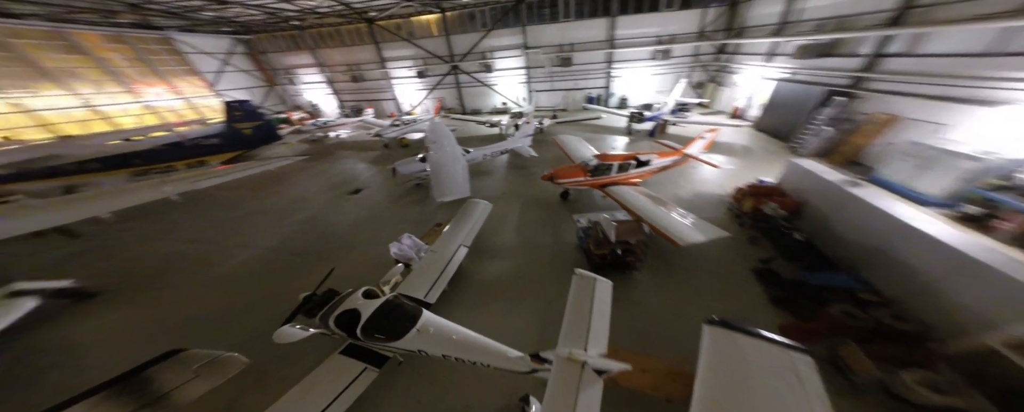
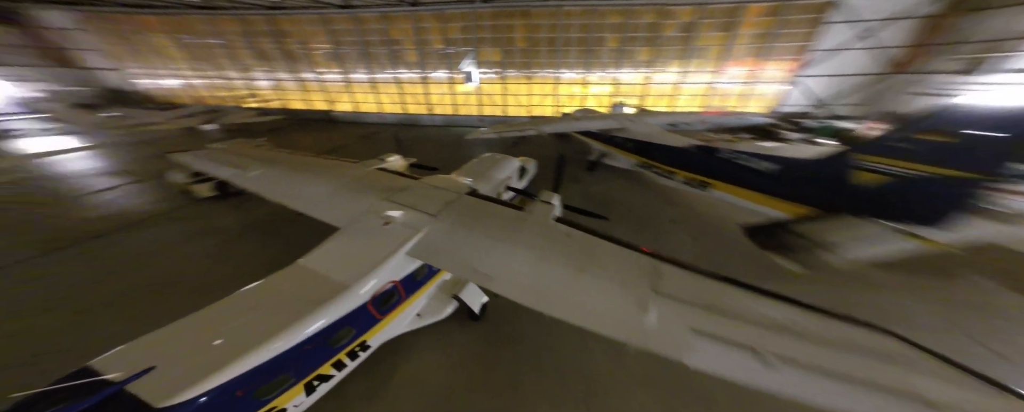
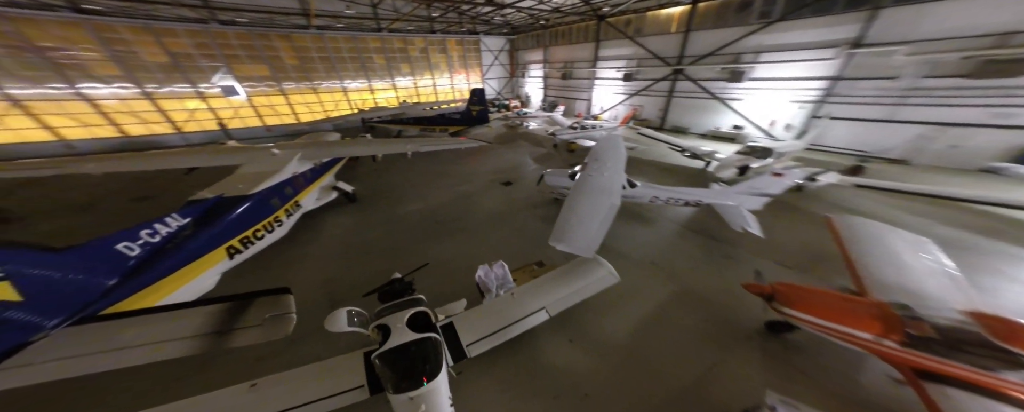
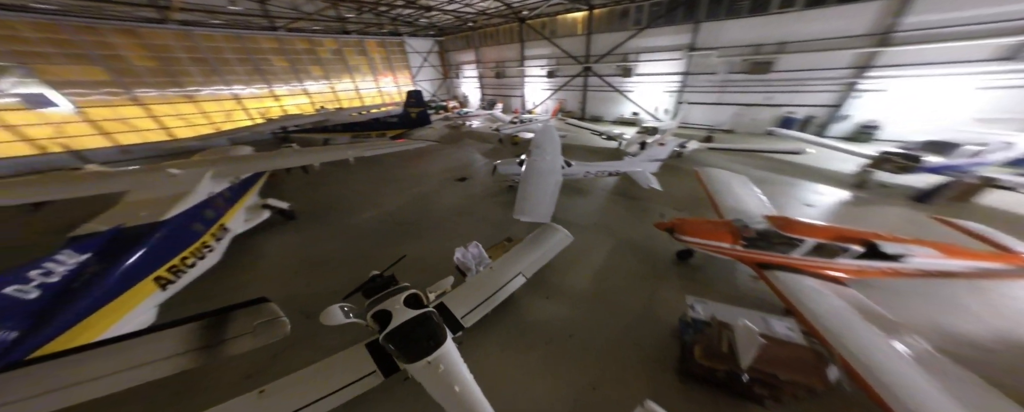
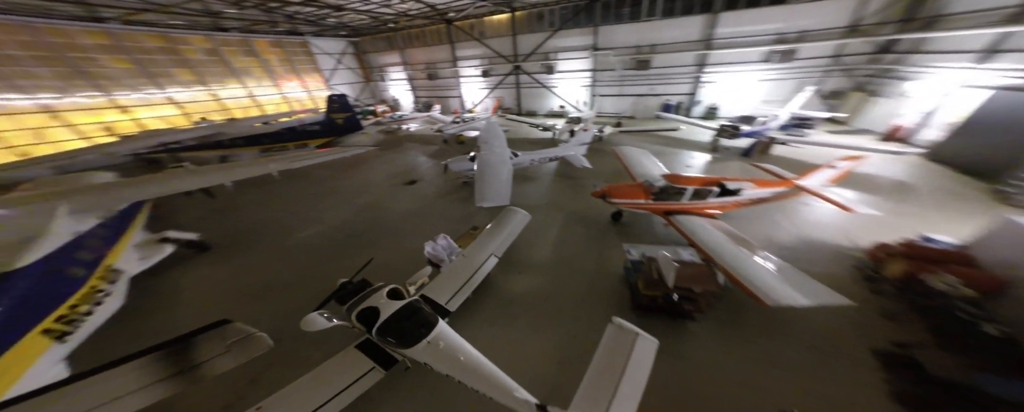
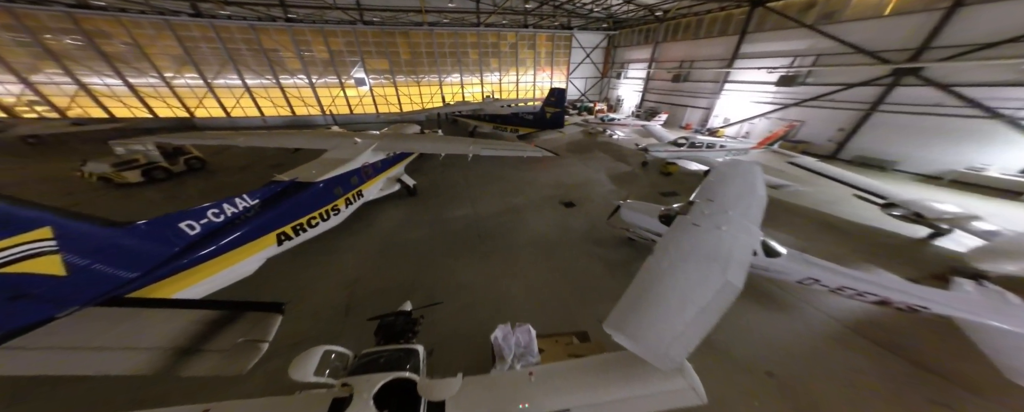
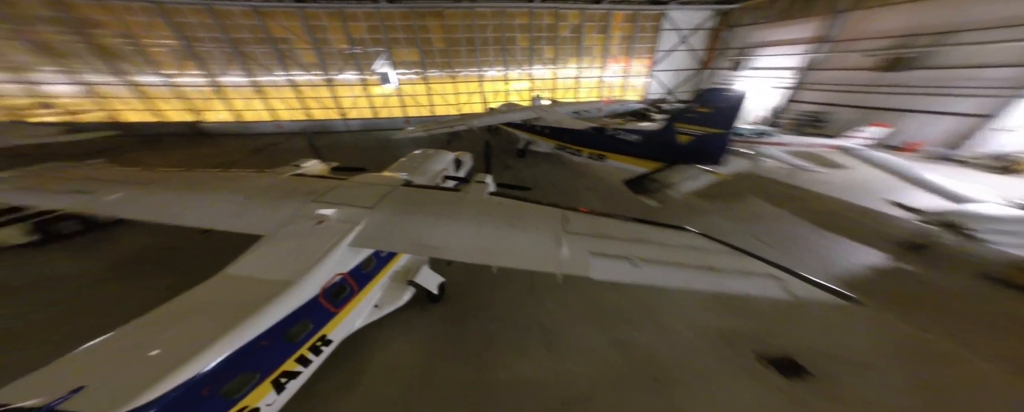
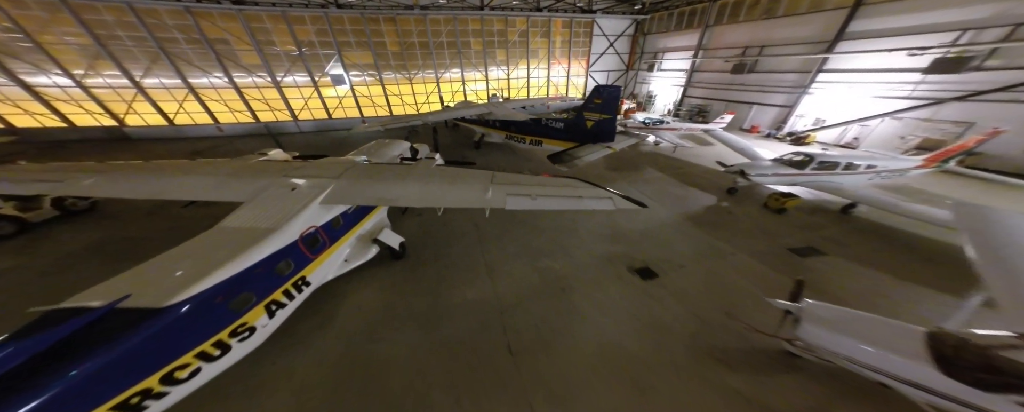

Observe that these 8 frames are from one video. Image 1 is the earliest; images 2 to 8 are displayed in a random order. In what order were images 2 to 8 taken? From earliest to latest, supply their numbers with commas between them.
5, 4, 3, 6, 8, 7, 2
